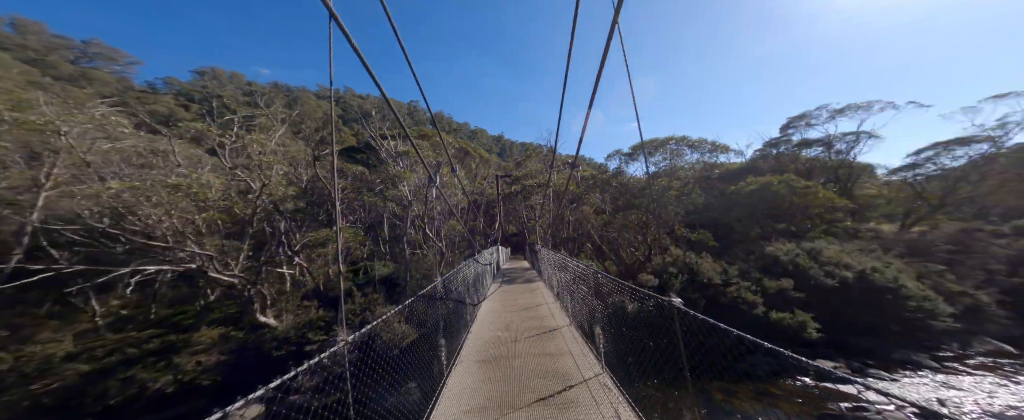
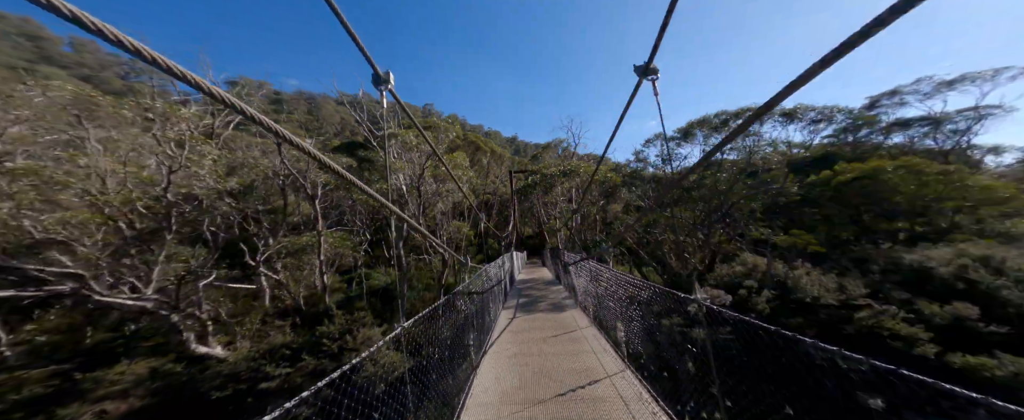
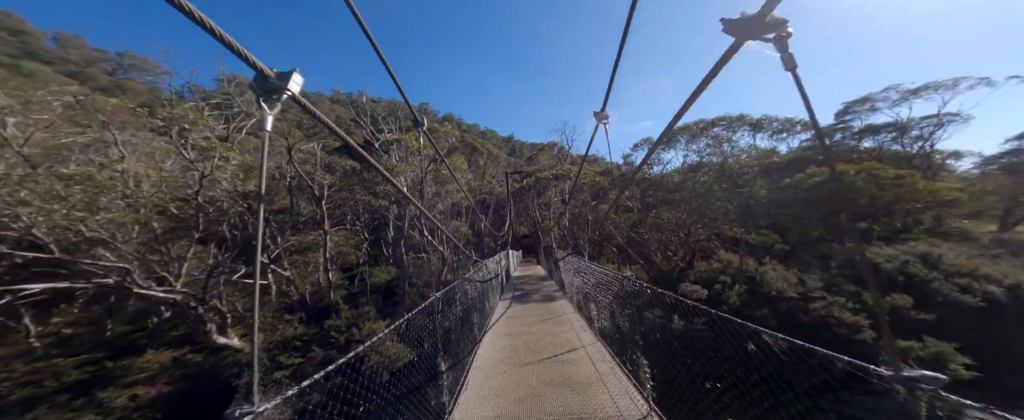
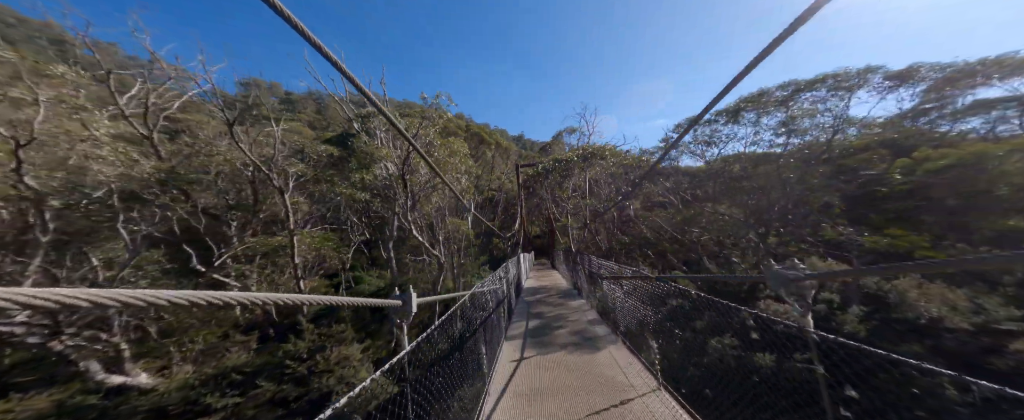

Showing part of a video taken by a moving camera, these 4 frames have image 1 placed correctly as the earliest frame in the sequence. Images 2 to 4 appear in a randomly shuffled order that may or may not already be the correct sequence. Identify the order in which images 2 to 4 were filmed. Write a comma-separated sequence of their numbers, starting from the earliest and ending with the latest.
3, 2, 4
